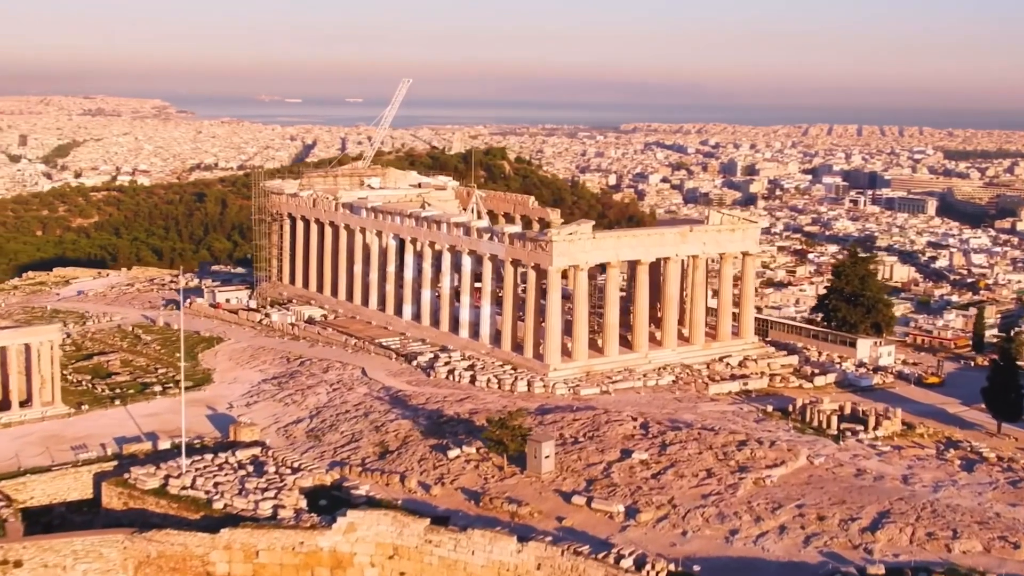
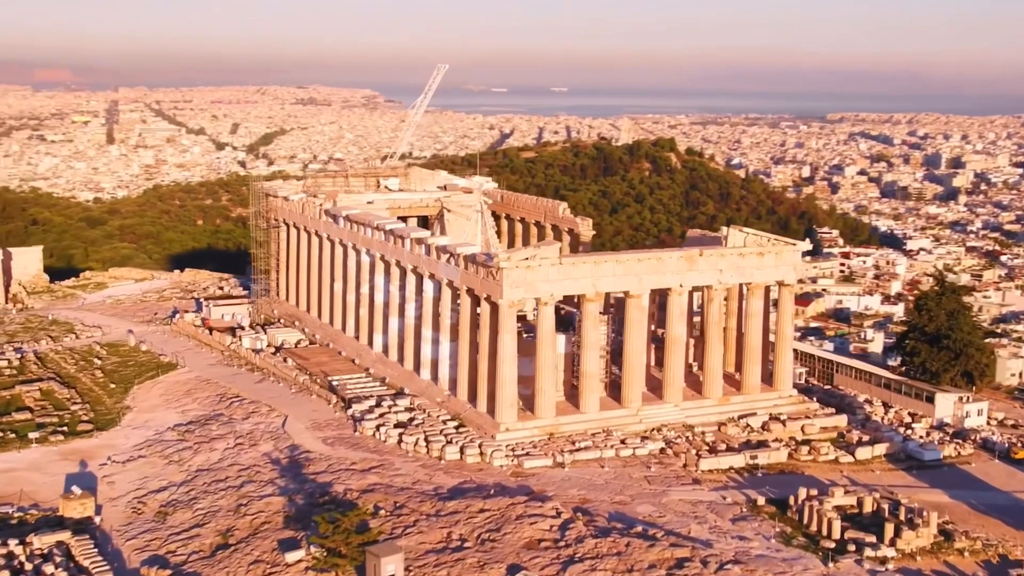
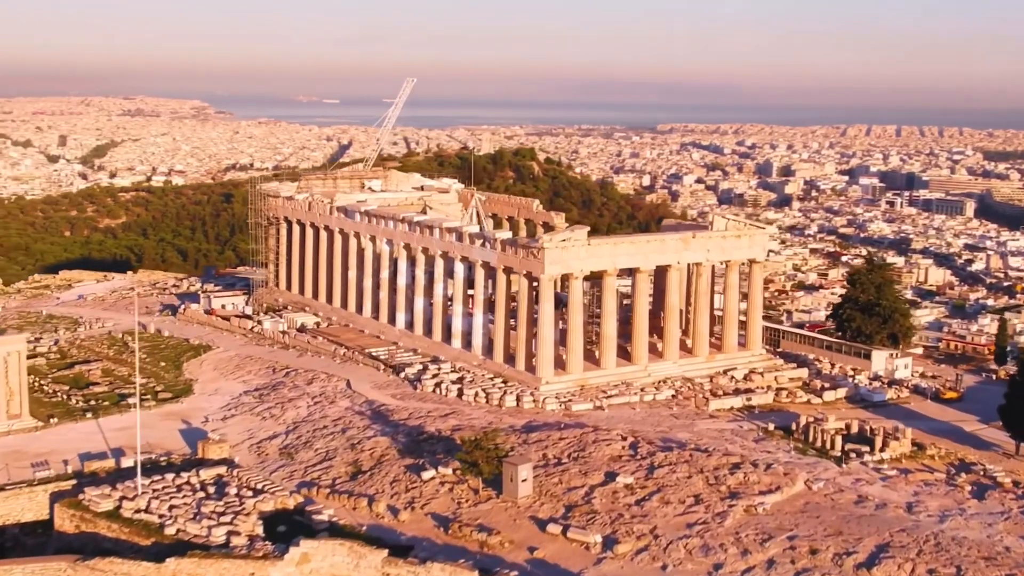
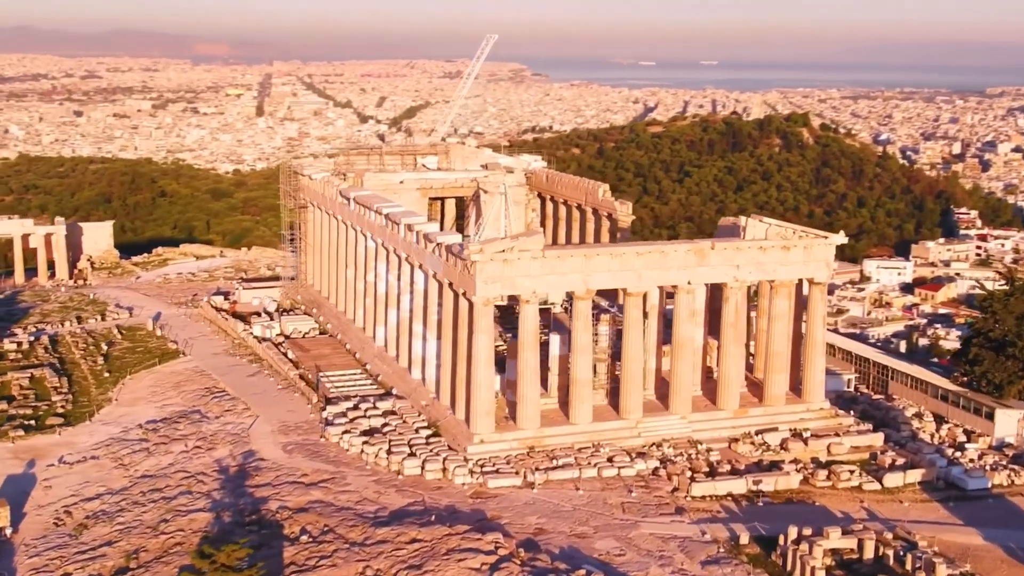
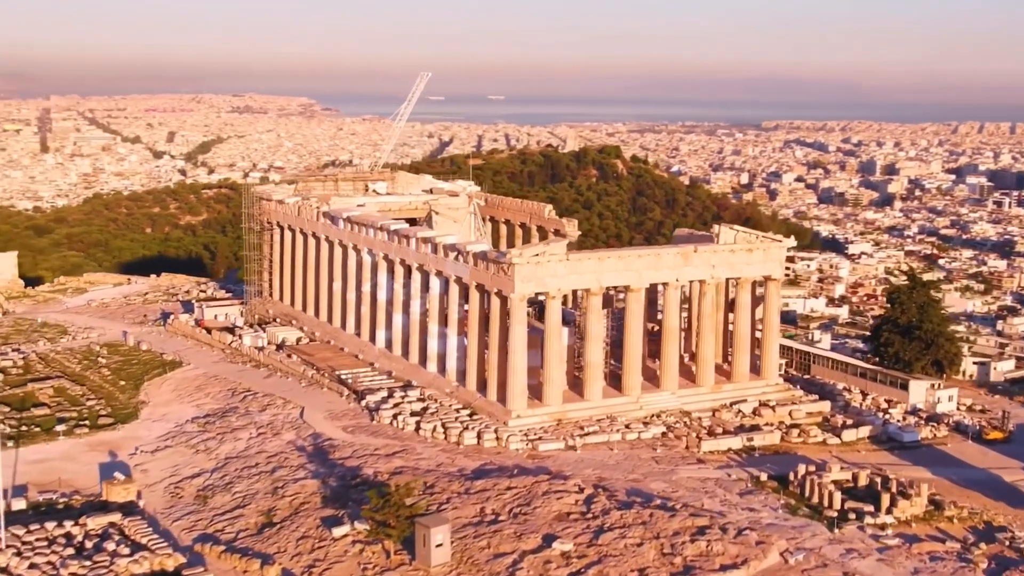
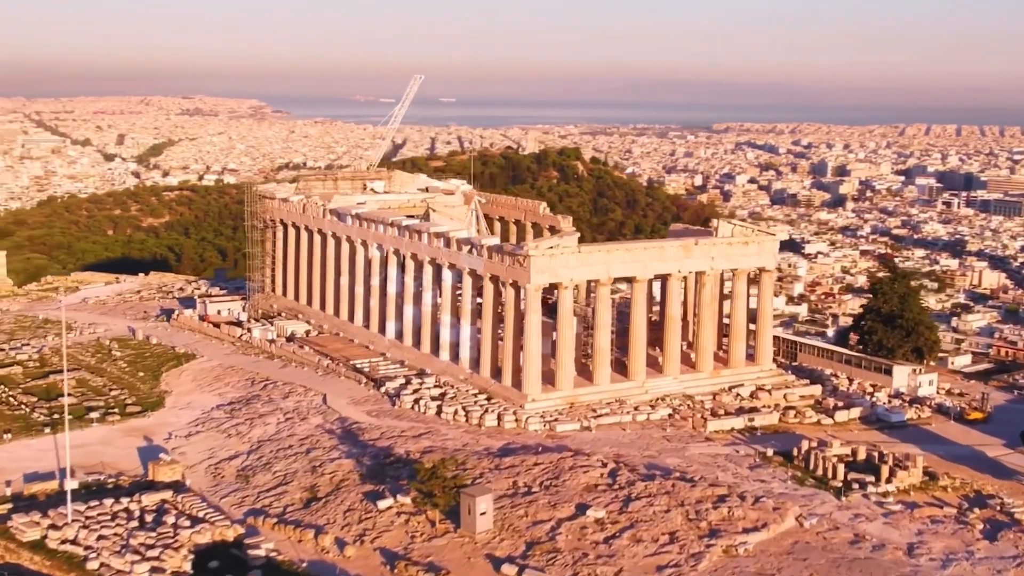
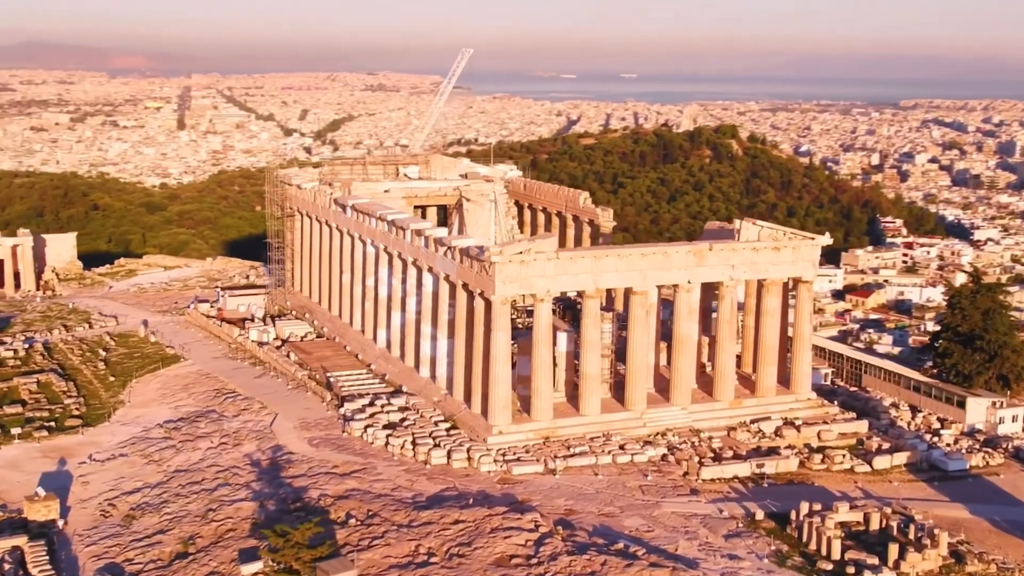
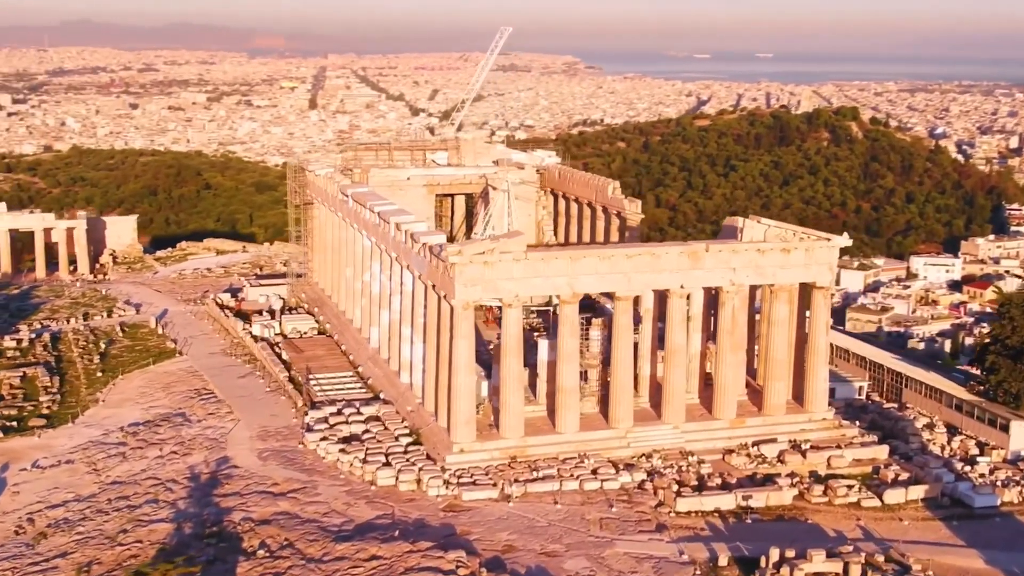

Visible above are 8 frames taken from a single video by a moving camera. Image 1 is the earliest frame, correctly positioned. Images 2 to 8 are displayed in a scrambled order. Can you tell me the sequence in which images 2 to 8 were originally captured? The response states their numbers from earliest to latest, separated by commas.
3, 6, 5, 2, 7, 4, 8
